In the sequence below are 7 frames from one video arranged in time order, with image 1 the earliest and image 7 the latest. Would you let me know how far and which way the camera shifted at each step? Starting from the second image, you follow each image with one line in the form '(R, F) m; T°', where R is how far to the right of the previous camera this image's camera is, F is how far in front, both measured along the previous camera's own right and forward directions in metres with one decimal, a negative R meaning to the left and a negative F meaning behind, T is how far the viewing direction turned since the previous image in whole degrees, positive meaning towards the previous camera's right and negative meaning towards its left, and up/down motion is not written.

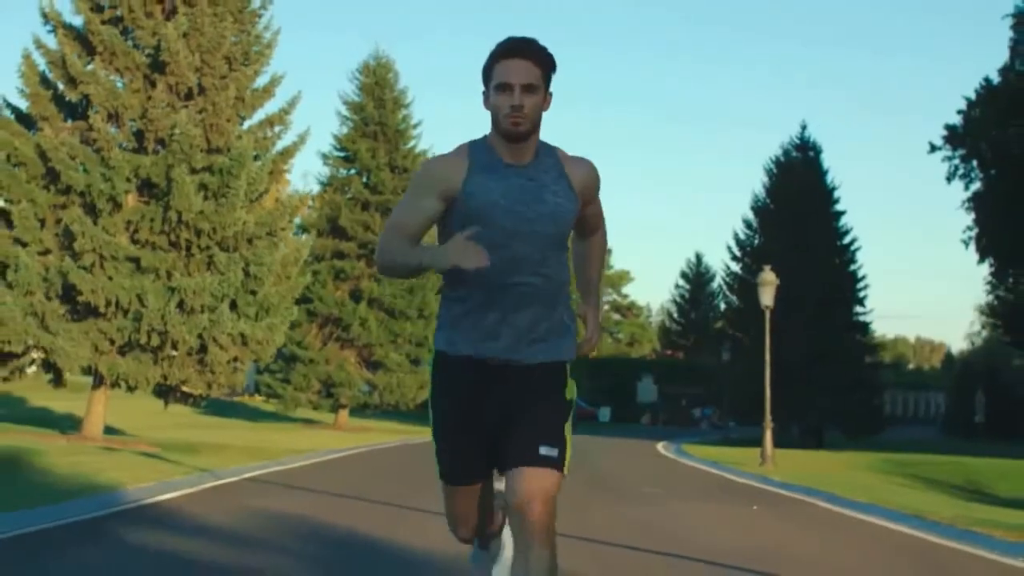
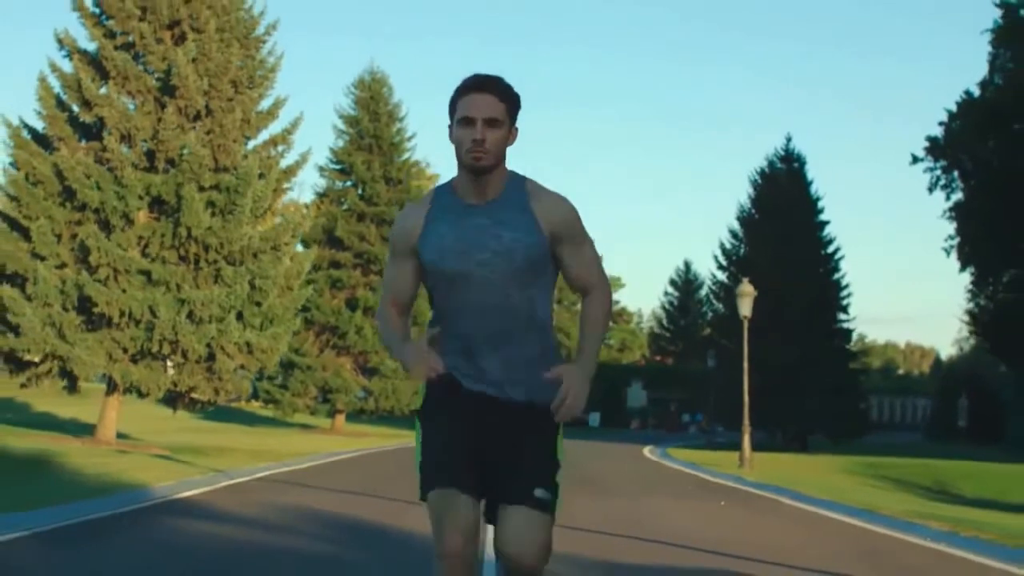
(0.0, -1.6) m; 0°
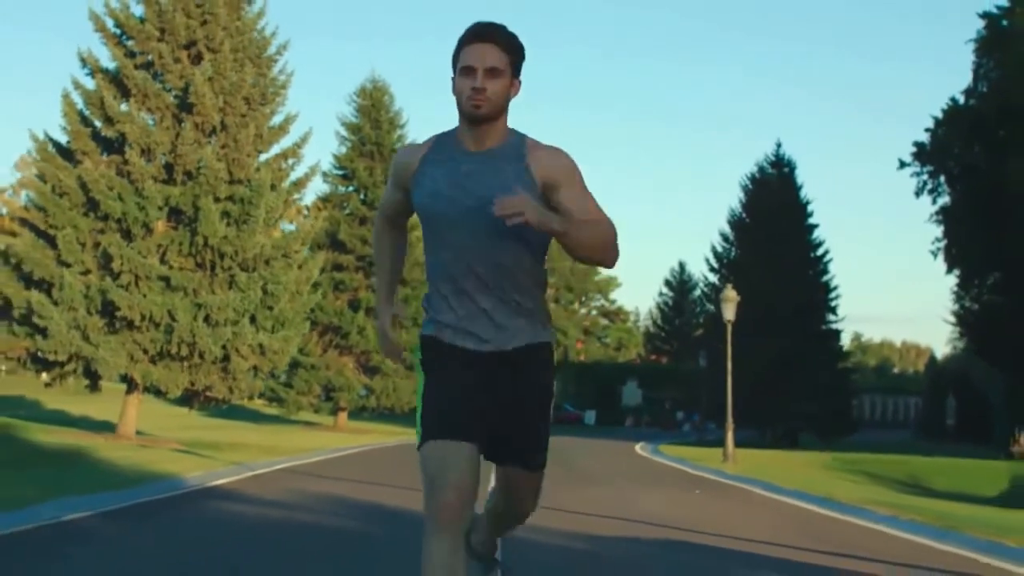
(0.0, -1.9) m; 0°
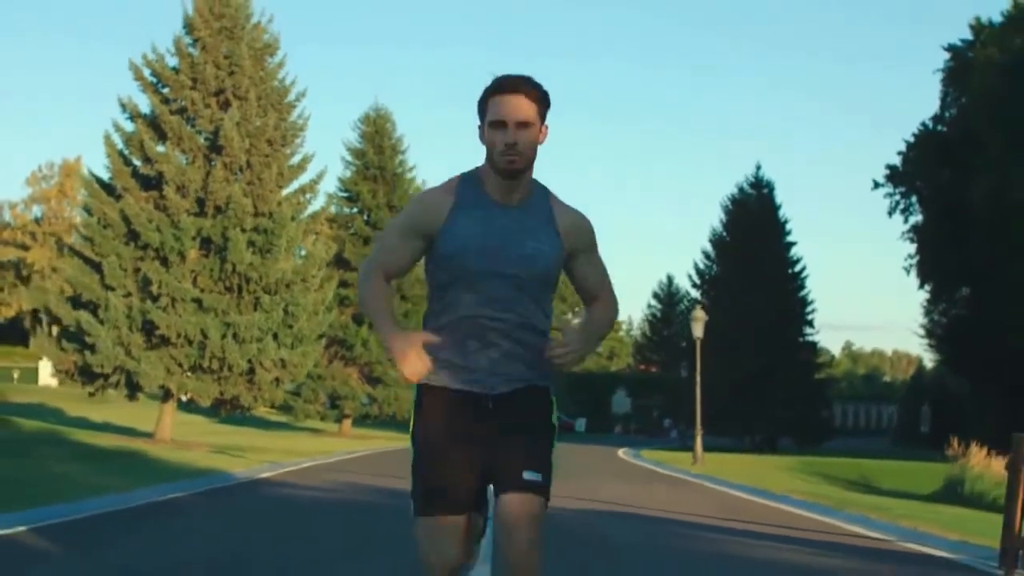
(+0.1, -4.1) m; 0°
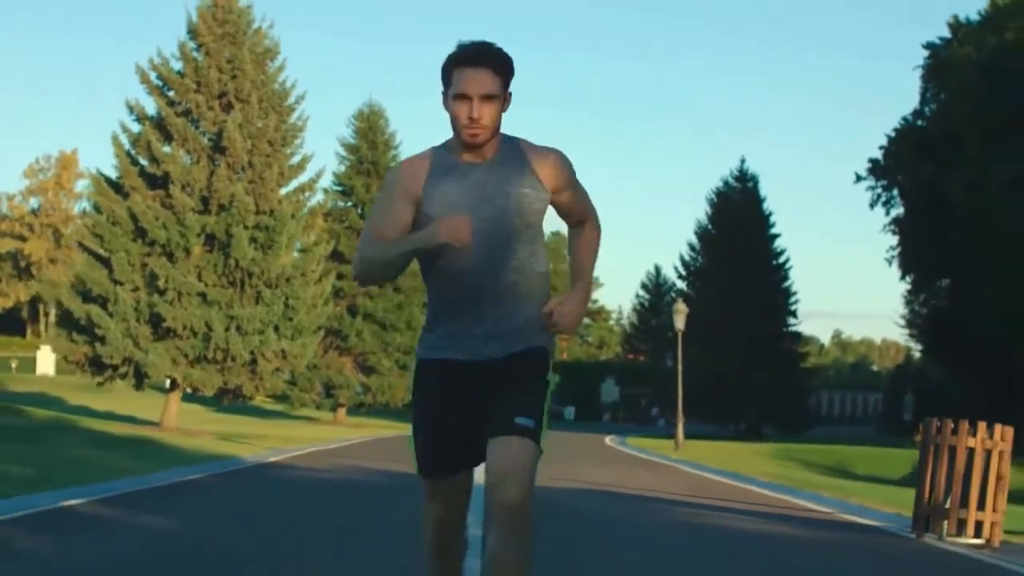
(0.0, -1.8) m; 0°
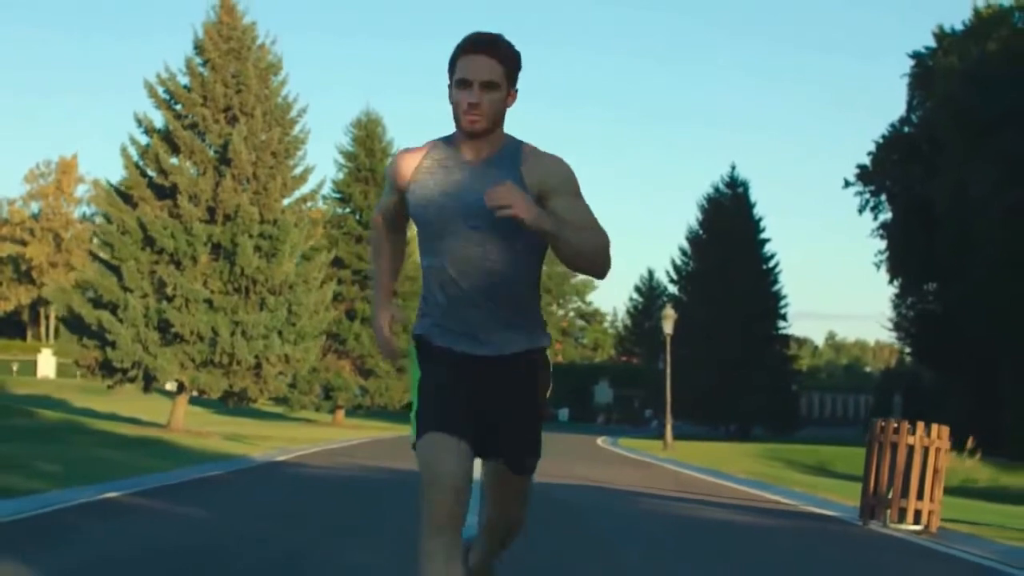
(0.0, -1.5) m; 0°
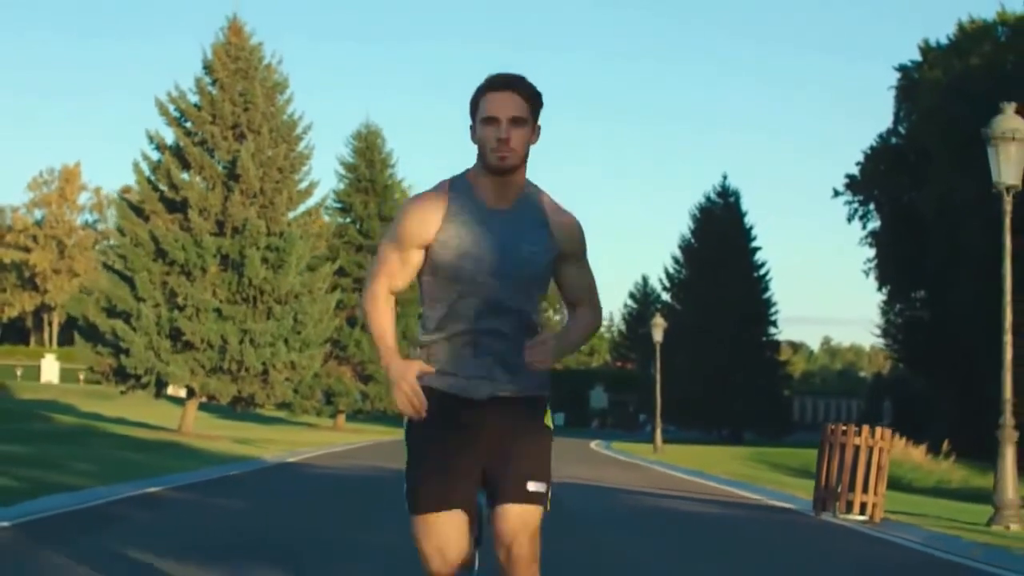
(0.0, -1.8) m; 0°
